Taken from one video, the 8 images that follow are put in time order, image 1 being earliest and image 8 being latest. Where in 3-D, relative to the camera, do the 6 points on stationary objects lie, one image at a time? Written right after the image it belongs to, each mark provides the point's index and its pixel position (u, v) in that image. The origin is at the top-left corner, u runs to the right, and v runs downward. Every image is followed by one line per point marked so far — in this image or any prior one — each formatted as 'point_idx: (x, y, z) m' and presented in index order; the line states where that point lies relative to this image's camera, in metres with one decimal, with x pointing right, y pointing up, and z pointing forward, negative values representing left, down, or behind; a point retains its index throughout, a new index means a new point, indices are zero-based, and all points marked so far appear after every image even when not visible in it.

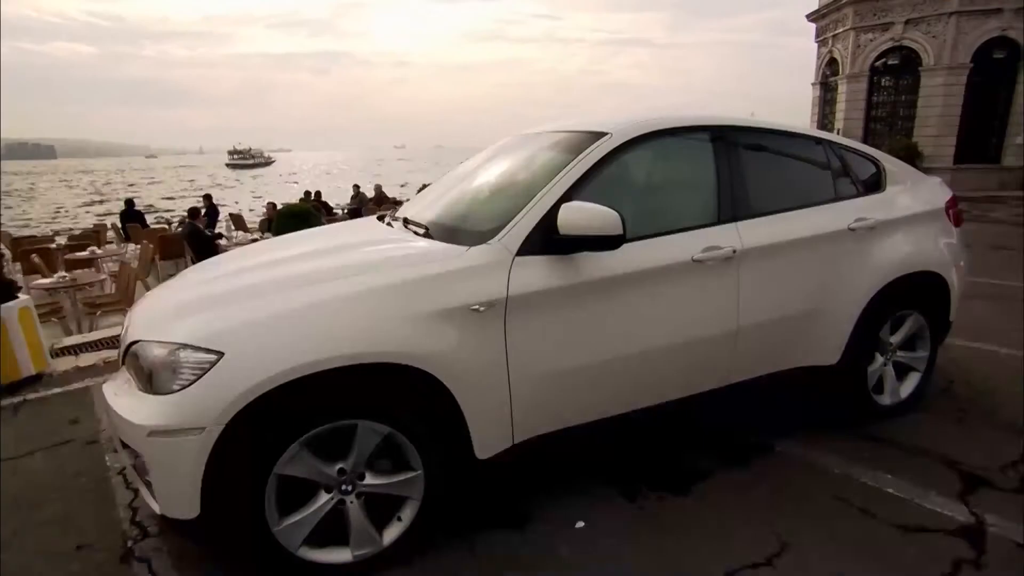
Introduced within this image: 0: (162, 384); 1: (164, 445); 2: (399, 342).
0: (-1.3, -0.4, +2.1) m
1: (-1.2, -0.6, +2.0) m
2: (-0.4, -0.2, +2.2) m
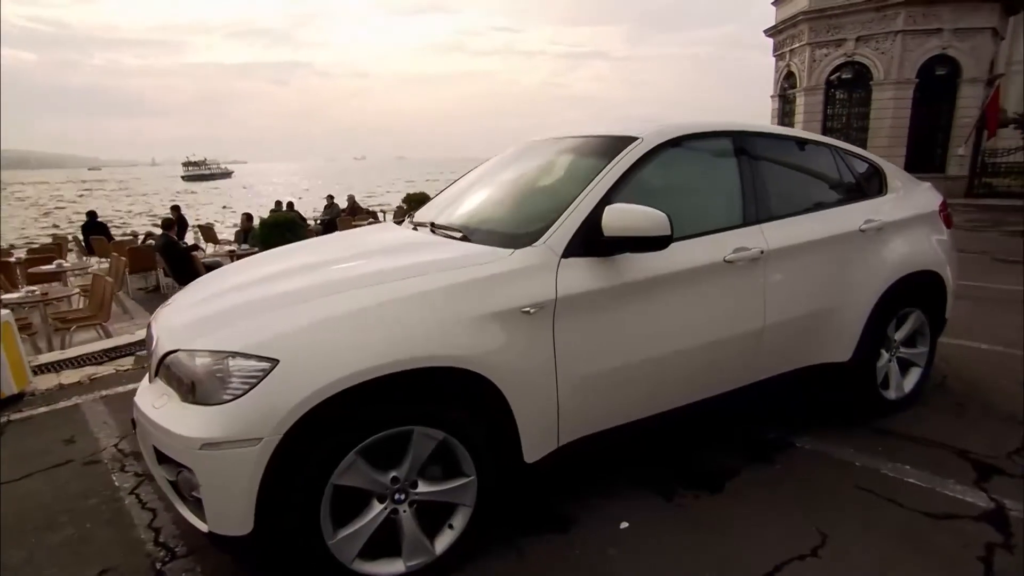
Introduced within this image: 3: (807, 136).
0: (-1.1, -0.4, +2.0) m
1: (-1.0, -0.6, +1.9) m
2: (-0.2, -0.2, +2.2) m
3: (+1.7, +0.9, +3.4) m
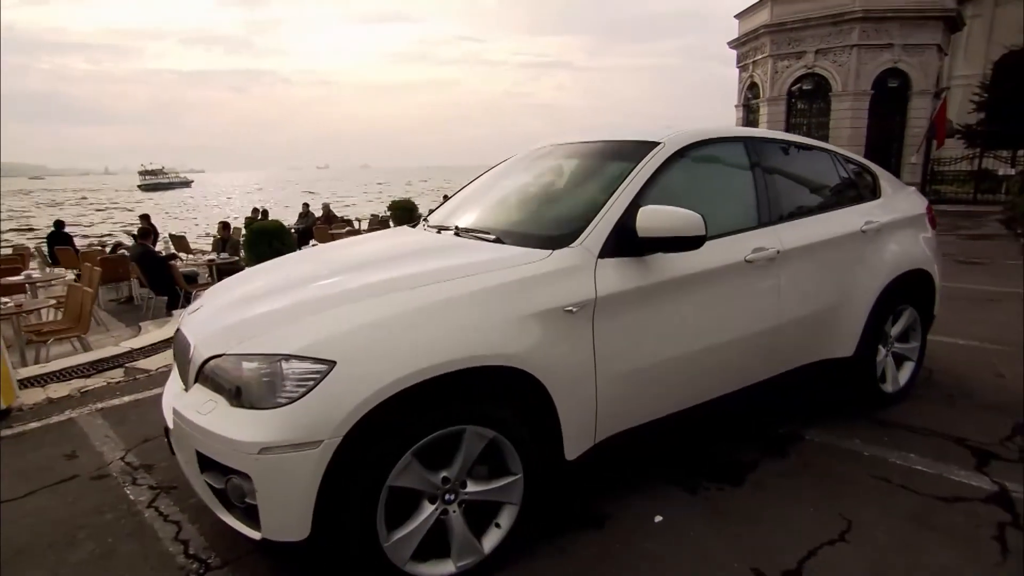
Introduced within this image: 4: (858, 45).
0: (-0.9, -0.4, +2.0) m
1: (-0.8, -0.6, +1.9) m
2: (0.0, -0.2, +2.2) m
3: (+1.8, +1.0, +3.6) m
4: (+12.6, +9.0, +20.5) m
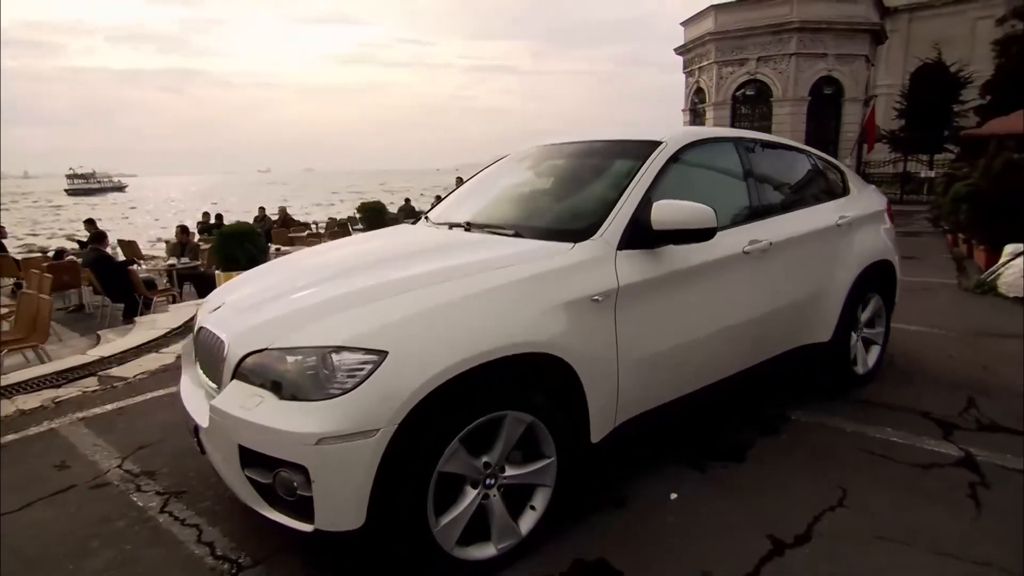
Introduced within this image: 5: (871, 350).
0: (-0.7, -0.4, +2.0) m
1: (-0.6, -0.6, +1.9) m
2: (+0.1, -0.2, +2.3) m
3: (+1.8, +1.0, +3.8) m
4: (+10.9, +9.1, +21.7) m
5: (+2.7, -0.5, +4.3) m
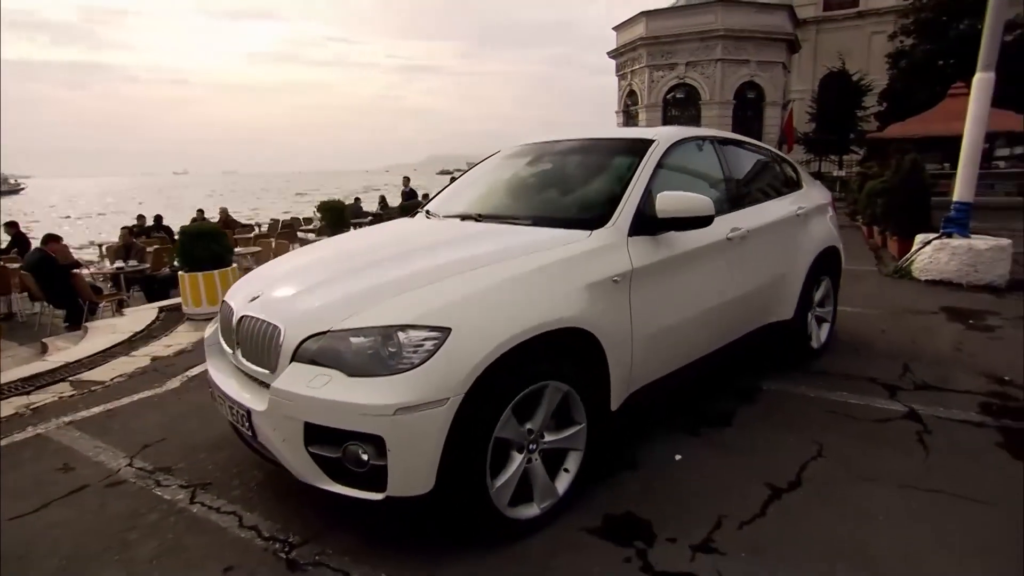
0: (-0.5, -0.3, +2.1) m
1: (-0.4, -0.5, +2.1) m
2: (+0.3, -0.1, +2.5) m
3: (+1.7, +1.1, +4.3) m
4: (+8.5, +9.4, +23.1) m
5: (+2.7, -0.3, +4.8) m
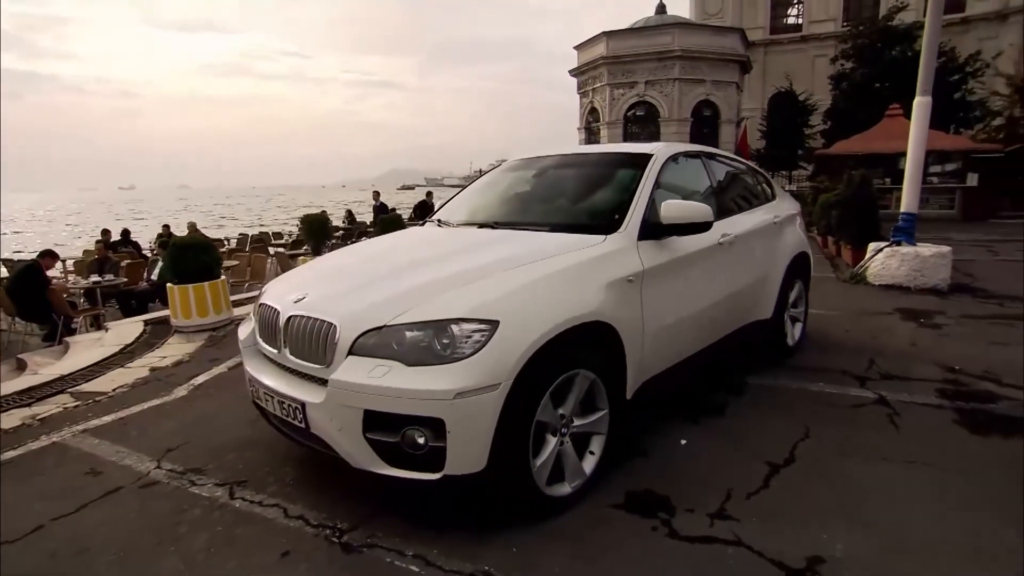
0: (-0.3, -0.3, +2.4) m
1: (-0.2, -0.5, +2.3) m
2: (+0.4, -0.1, +2.8) m
3: (+1.7, +1.1, +4.6) m
4: (+7.1, +9.0, +24.1) m
5: (+2.6, -0.4, +5.2) m
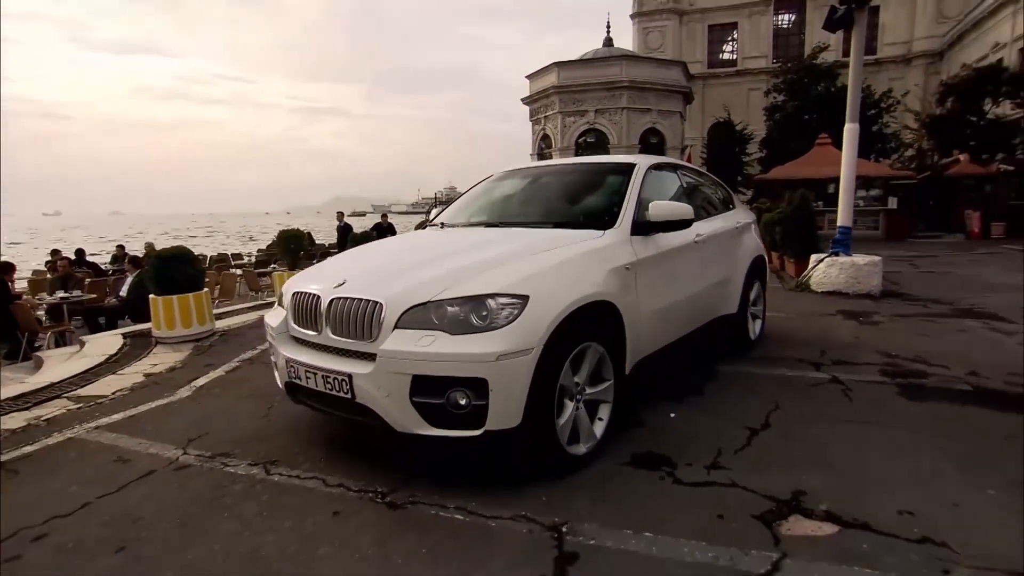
0: (-0.2, -0.2, +2.7) m
1: (0.0, -0.4, +2.6) m
2: (+0.5, 0.0, +3.2) m
3: (+1.6, +1.1, +5.2) m
4: (+5.1, +8.1, +25.4) m
5: (+2.5, -0.4, +5.8) m
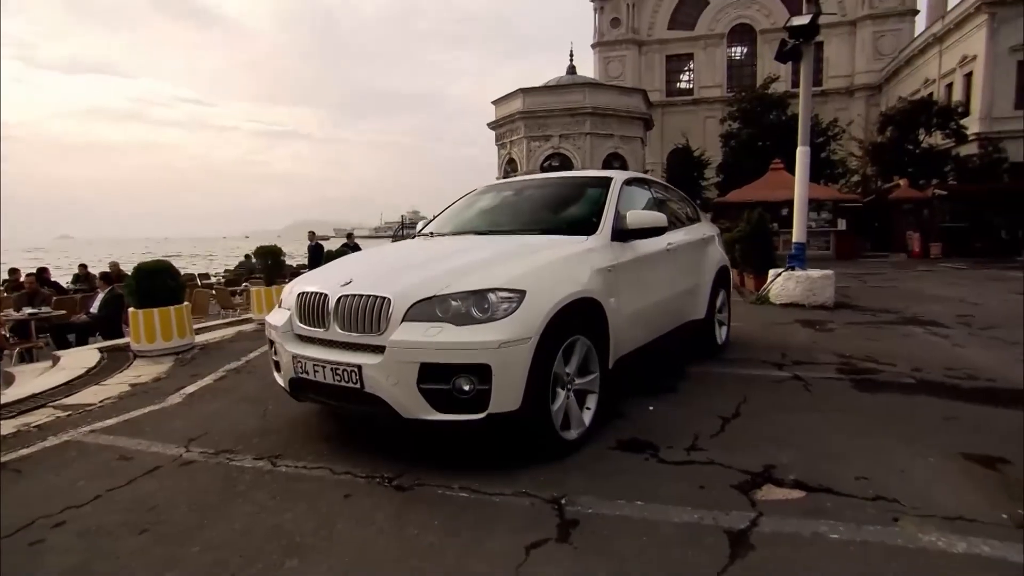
0: (-0.2, -0.2, +2.9) m
1: (0.0, -0.3, +2.9) m
2: (+0.5, 0.0, +3.5) m
3: (+1.4, +1.1, +5.6) m
4: (+3.6, +7.2, +26.3) m
5: (+2.3, -0.4, +6.2) m
